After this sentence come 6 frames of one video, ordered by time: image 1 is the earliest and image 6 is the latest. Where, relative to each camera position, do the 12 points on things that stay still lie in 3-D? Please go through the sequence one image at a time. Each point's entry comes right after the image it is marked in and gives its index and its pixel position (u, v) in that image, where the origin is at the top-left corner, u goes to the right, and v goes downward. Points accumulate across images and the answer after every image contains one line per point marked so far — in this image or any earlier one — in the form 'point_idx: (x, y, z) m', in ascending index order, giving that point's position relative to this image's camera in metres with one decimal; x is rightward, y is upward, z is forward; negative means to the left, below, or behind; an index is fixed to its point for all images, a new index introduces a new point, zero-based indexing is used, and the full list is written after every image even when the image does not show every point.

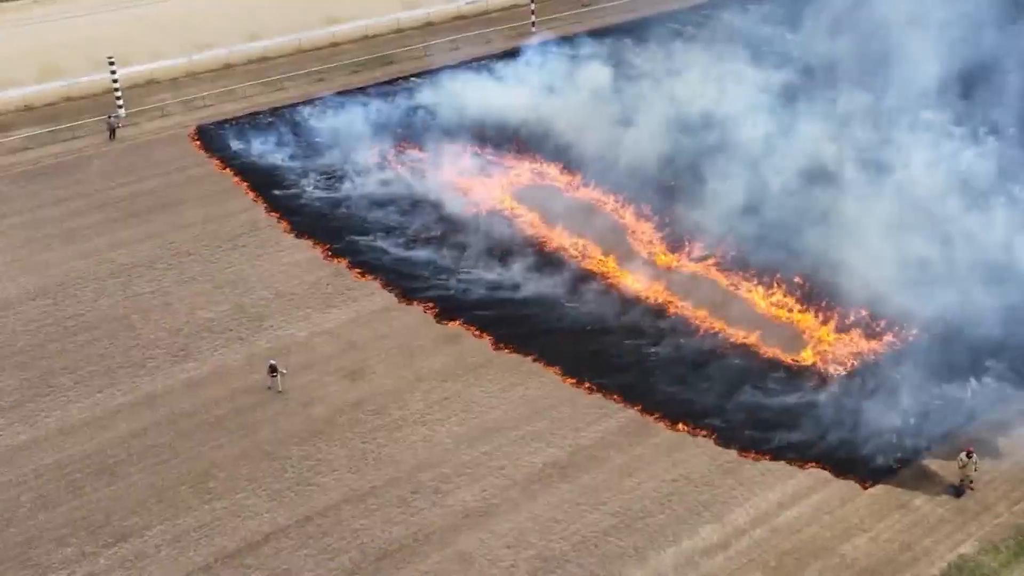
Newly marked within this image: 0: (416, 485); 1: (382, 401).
0: (-1.2, -2.4, +12.6) m
1: (-1.8, -1.5, +14.0) m
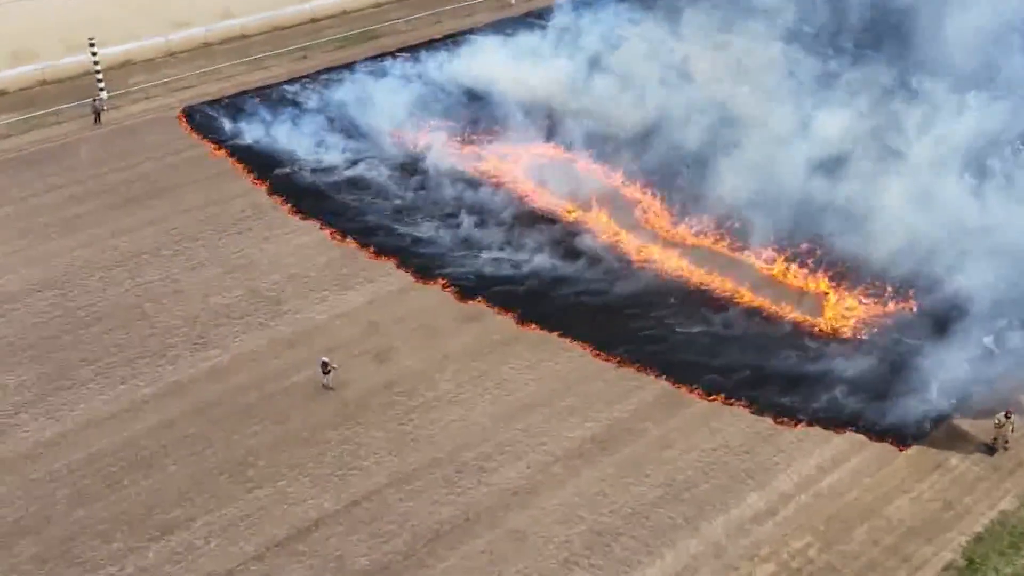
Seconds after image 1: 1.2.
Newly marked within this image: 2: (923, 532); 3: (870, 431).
0: (-0.6, -2.2, +12.5) m
1: (-1.3, -1.3, +13.8) m
2: (+4.7, -2.8, +11.6) m
3: (+4.6, -1.8, +13.1) m
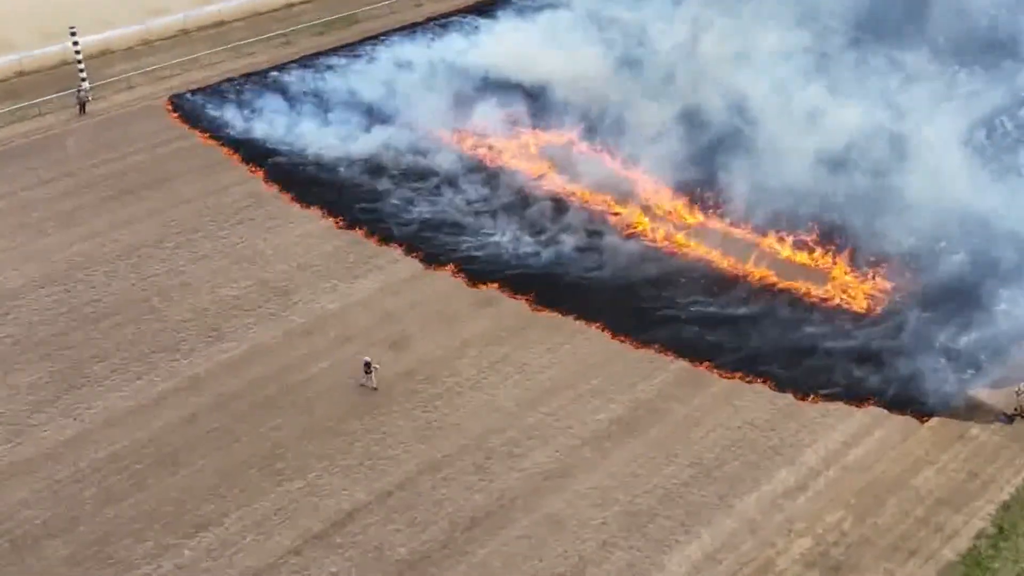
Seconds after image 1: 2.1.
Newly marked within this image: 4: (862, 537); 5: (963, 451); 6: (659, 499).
0: (-0.3, -2.0, +12.4) m
1: (-1.1, -1.1, +13.7) m
2: (+5.1, -2.5, +11.8) m
3: (+4.9, -1.5, +13.3) m
4: (+3.9, -2.8, +11.4) m
5: (+5.5, -2.0, +12.5) m
6: (+1.7, -2.4, +11.8) m
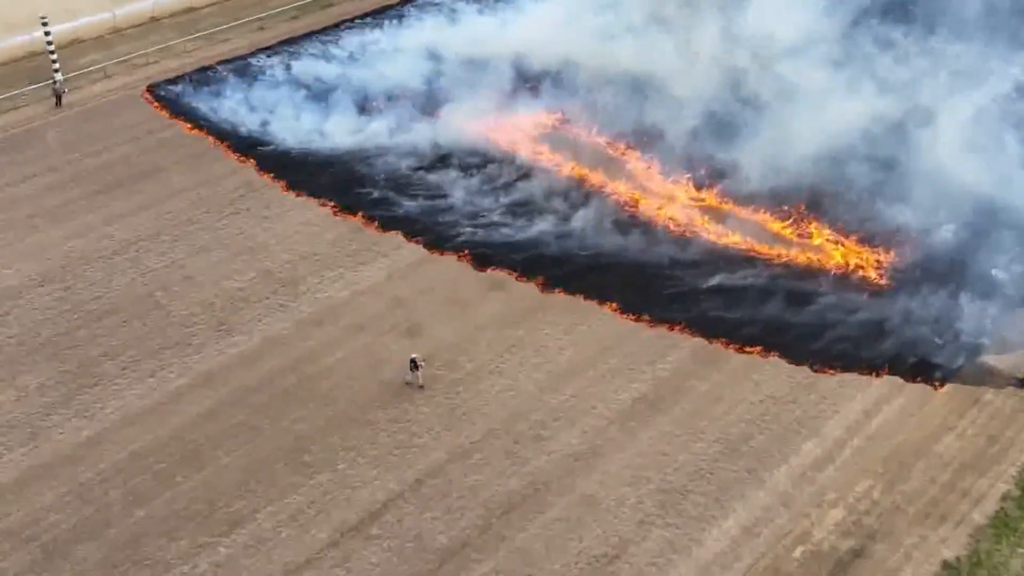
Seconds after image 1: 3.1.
0: (0.0, -1.8, +12.4) m
1: (-0.8, -0.9, +13.6) m
2: (+5.4, -2.1, +12.0) m
3: (+5.2, -1.1, +13.5) m
4: (+4.3, -2.4, +11.5) m
5: (+5.8, -1.6, +12.8) m
6: (+2.1, -2.2, +11.9) m
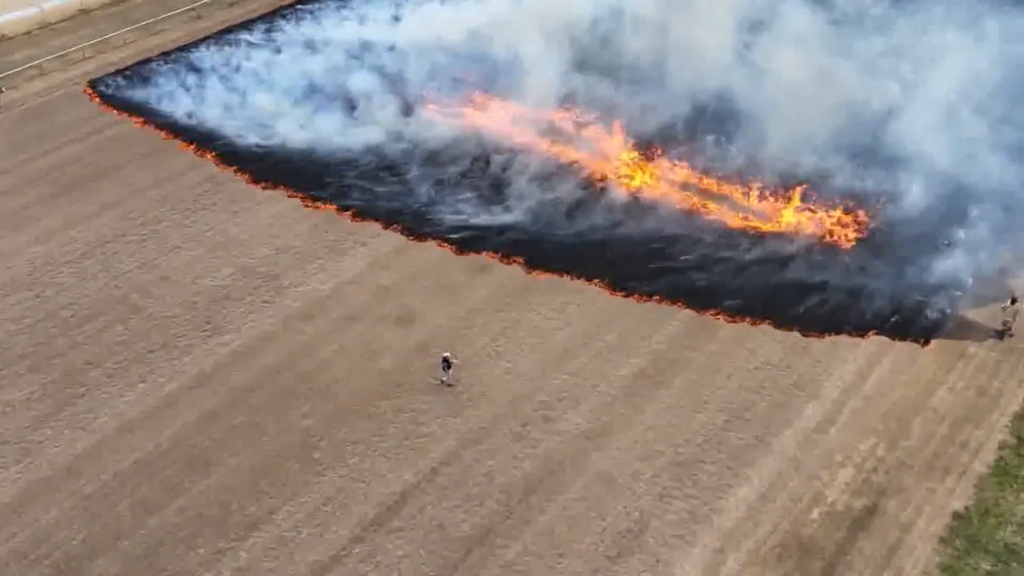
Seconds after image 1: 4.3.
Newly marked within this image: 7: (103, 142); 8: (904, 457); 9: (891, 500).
0: (+0.1, -1.6, +12.4) m
1: (-0.9, -0.7, +13.5) m
2: (+5.6, -1.6, +12.4) m
3: (+5.1, -0.6, +13.9) m
4: (+4.5, -2.0, +11.9) m
5: (+5.9, -1.1, +13.2) m
6: (+2.2, -1.9, +12.0) m
7: (-7.1, +2.5, +17.7) m
8: (+4.5, -2.0, +11.9) m
9: (+4.2, -2.3, +11.4) m
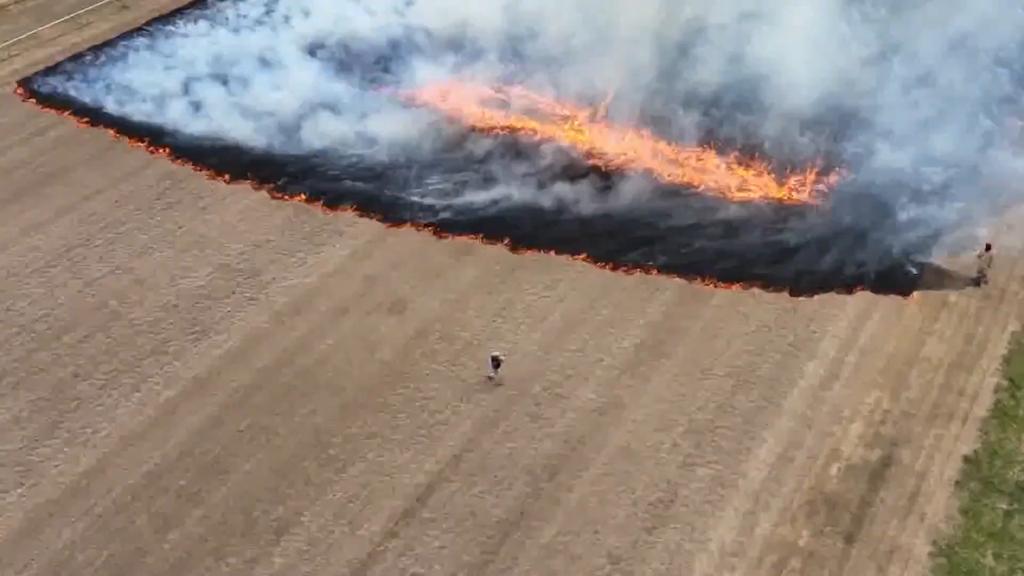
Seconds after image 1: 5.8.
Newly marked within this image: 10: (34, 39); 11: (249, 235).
0: (+0.3, -1.3, +12.3) m
1: (-0.9, -0.5, +13.3) m
2: (+5.7, -1.0, +12.8) m
3: (+5.0, 0.0, +14.2) m
4: (+4.7, -1.5, +12.2) m
5: (+5.8, -0.4, +13.6) m
6: (+2.4, -1.5, +12.2) m
7: (-7.6, +2.4, +16.8) m
8: (+4.7, -1.4, +12.2) m
9: (+4.5, -1.8, +11.7) m
10: (-9.4, +4.9, +20.3) m
11: (-3.8, +0.8, +14.9) m
